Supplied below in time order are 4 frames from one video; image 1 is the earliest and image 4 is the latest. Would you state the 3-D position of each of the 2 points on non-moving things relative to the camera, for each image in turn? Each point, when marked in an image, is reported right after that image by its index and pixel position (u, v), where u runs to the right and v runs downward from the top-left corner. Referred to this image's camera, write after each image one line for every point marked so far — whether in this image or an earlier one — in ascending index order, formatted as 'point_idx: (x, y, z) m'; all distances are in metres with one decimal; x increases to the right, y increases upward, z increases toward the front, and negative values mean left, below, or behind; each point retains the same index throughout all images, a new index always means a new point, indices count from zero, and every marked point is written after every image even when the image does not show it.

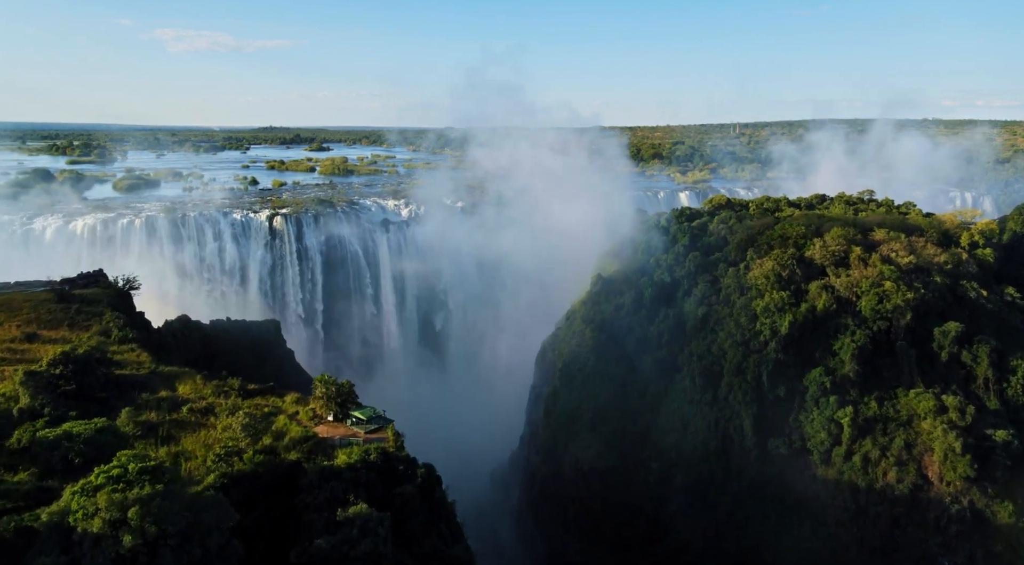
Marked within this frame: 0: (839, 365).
0: (+6.2, -1.6, +14.0) m
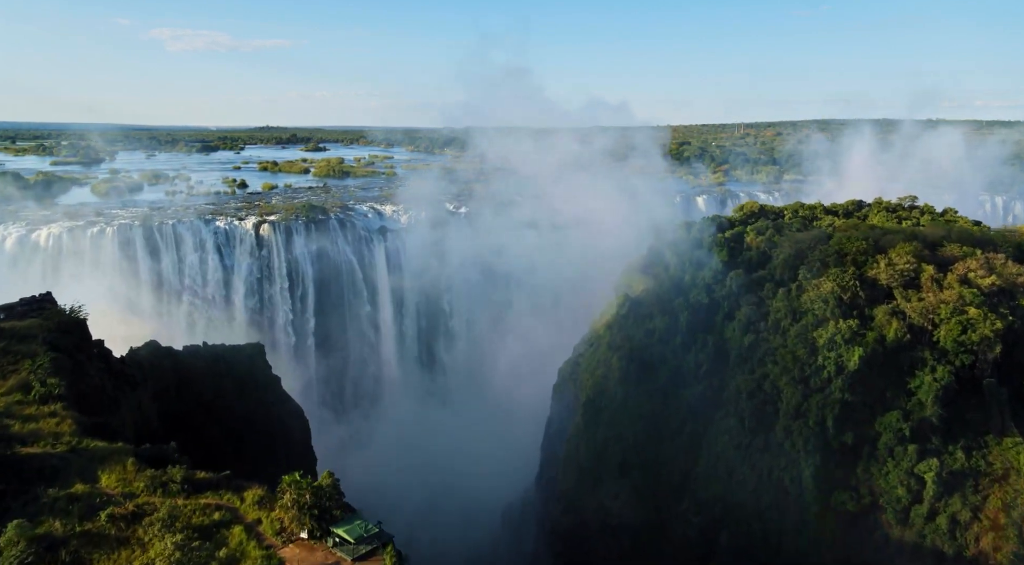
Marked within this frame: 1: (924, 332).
0: (+6.5, -2.0, +11.9) m
1: (+7.0, -0.8, +12.5) m
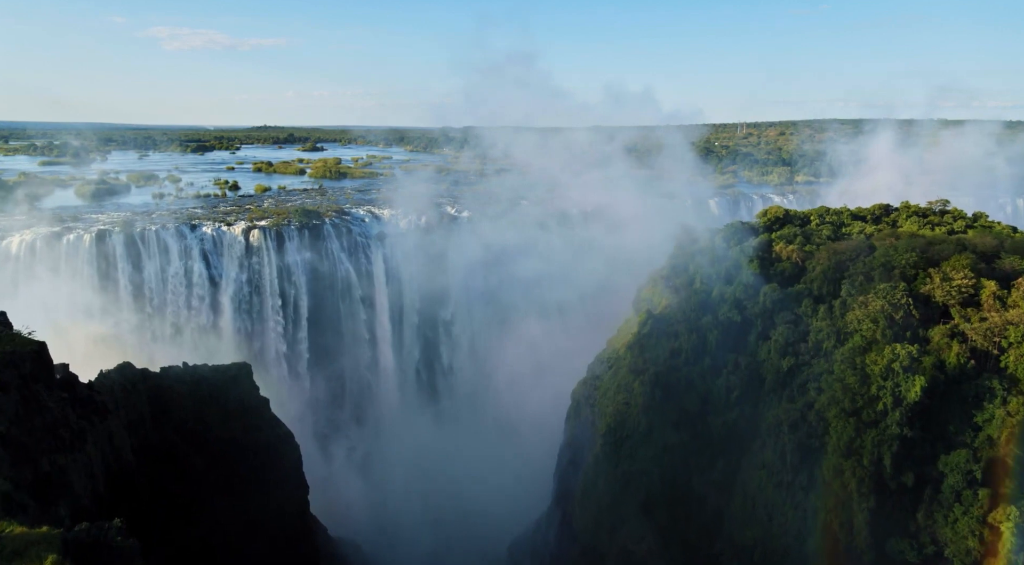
0: (+6.7, -2.3, +10.5) m
1: (+7.2, -1.1, +11.1) m
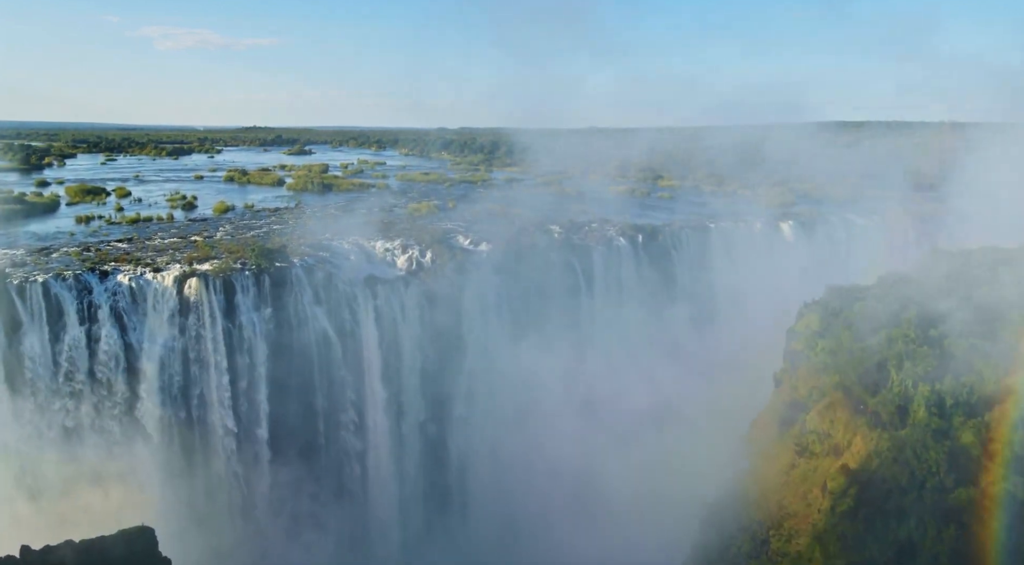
0: (+7.7, -3.8, +4.2) m
1: (+8.2, -2.6, +4.9) m
